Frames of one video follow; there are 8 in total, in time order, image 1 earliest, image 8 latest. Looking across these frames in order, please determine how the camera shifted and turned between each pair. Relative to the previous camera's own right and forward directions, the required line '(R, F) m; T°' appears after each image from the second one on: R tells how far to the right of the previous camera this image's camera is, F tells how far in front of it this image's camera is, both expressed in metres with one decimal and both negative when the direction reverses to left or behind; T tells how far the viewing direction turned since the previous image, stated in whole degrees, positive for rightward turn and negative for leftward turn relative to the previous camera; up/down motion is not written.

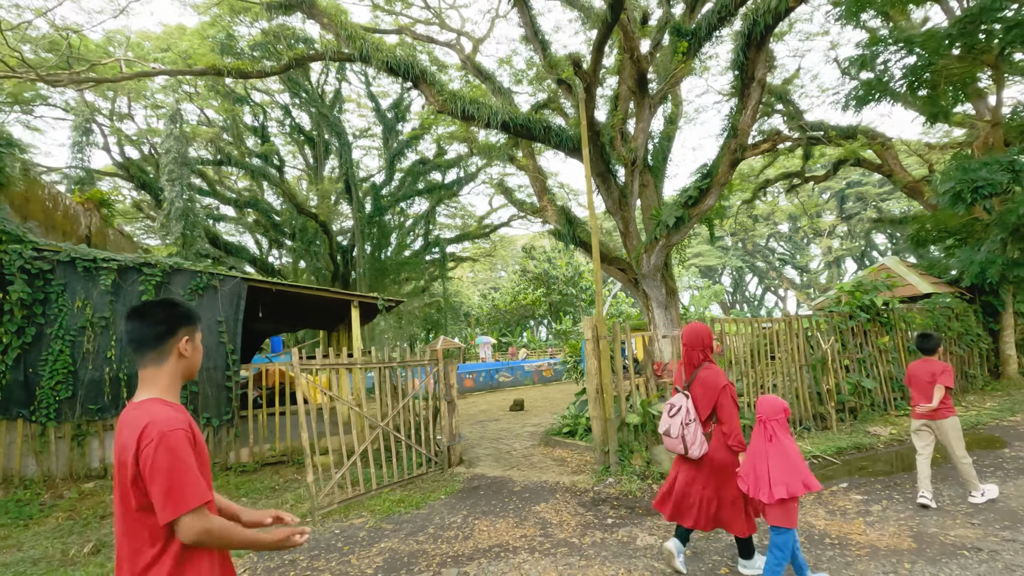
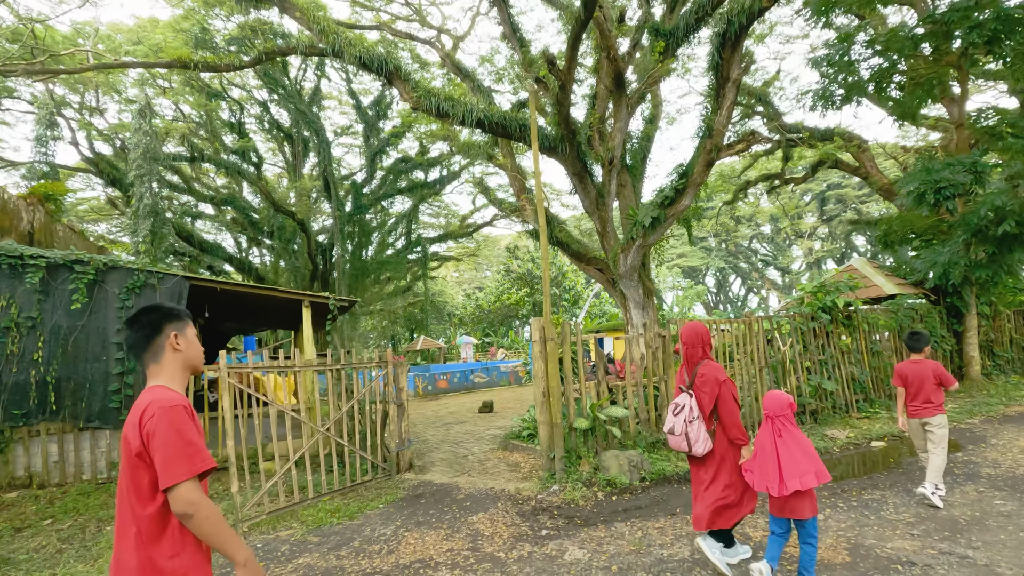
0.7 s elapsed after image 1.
(+0.2, +0.1) m; +1°
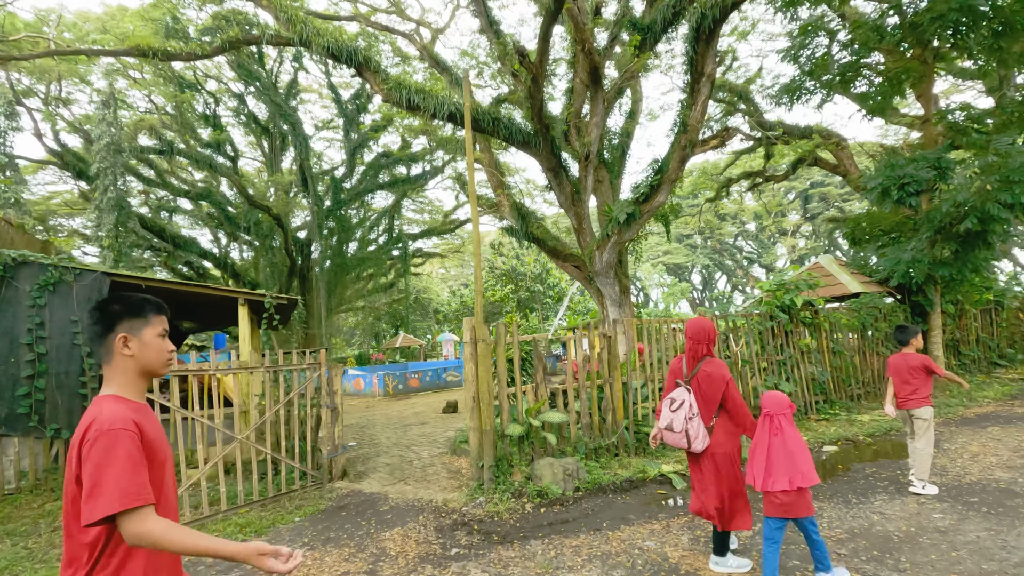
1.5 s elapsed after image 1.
(+0.3, +0.2) m; +1°
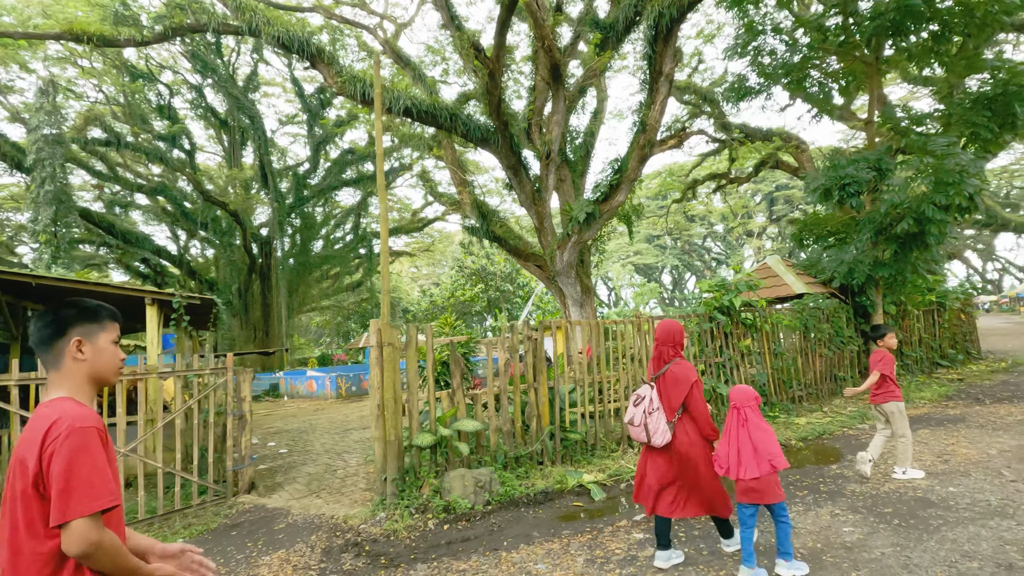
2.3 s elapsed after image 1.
(+0.3, +0.2) m; +3°
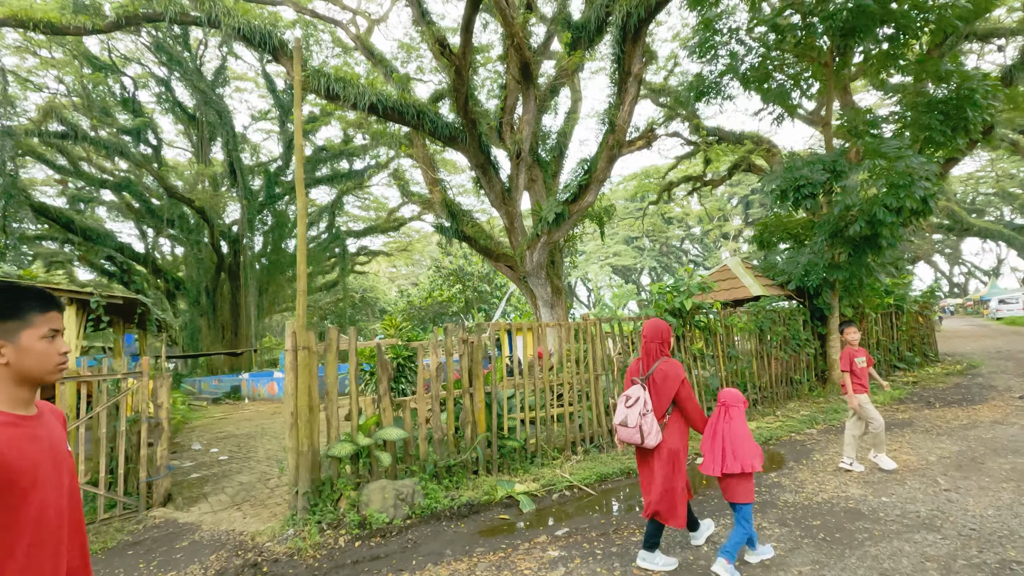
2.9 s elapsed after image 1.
(+0.2, +0.1) m; +2°
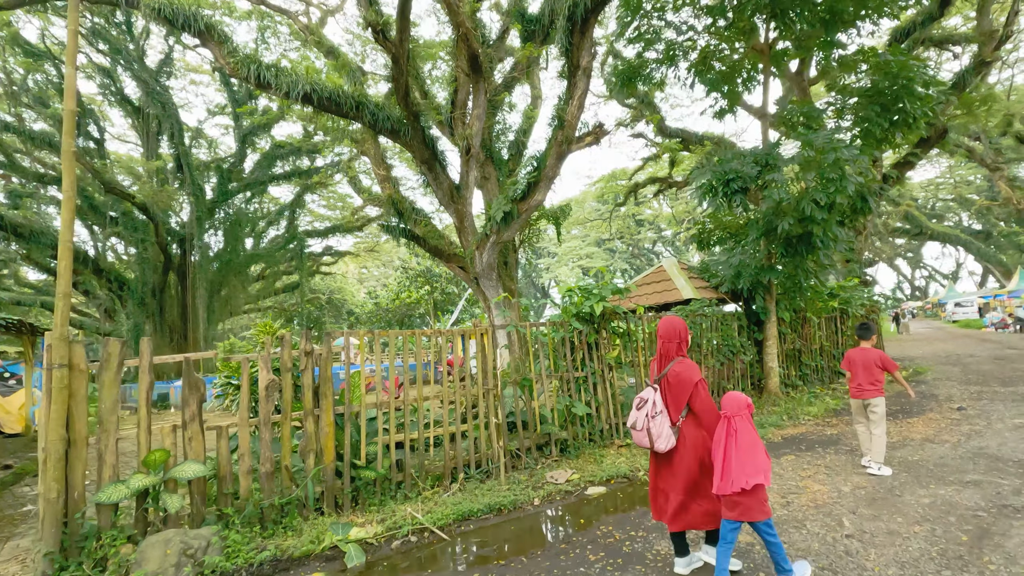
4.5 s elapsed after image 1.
(+0.5, +0.4) m; +2°
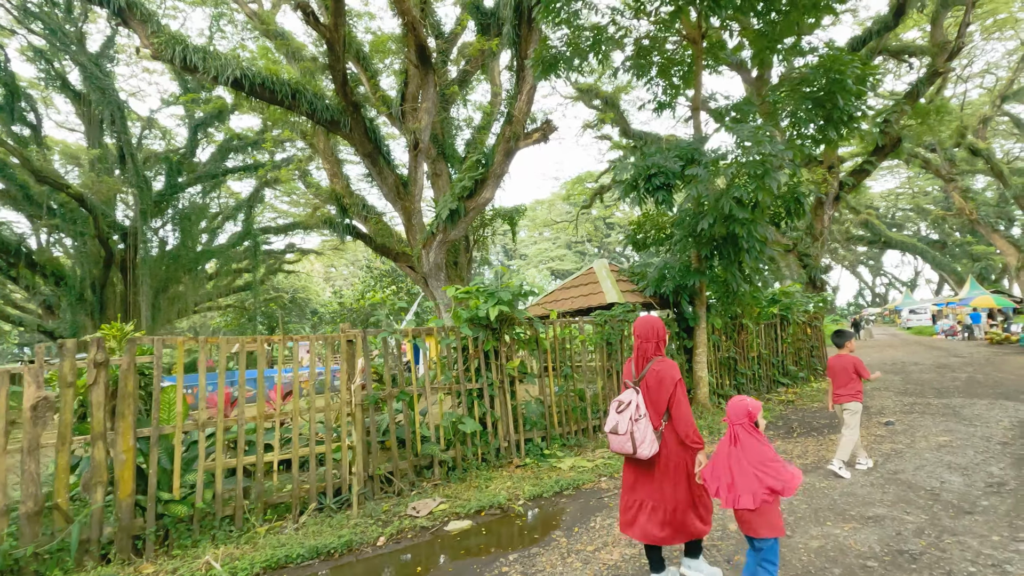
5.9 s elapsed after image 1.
(+0.5, +0.3) m; +3°
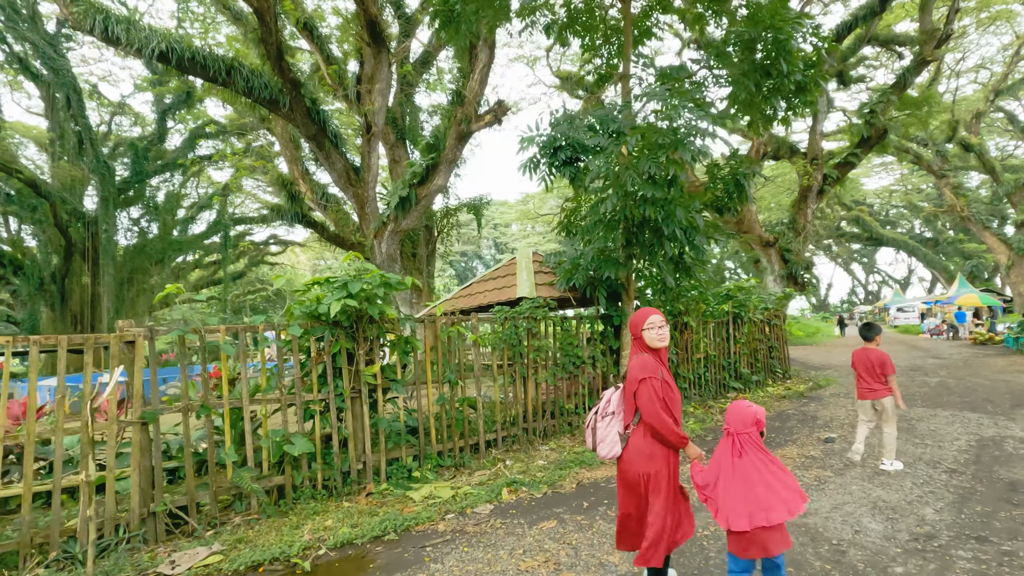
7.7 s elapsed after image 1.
(+0.7, +0.5) m; 0°
